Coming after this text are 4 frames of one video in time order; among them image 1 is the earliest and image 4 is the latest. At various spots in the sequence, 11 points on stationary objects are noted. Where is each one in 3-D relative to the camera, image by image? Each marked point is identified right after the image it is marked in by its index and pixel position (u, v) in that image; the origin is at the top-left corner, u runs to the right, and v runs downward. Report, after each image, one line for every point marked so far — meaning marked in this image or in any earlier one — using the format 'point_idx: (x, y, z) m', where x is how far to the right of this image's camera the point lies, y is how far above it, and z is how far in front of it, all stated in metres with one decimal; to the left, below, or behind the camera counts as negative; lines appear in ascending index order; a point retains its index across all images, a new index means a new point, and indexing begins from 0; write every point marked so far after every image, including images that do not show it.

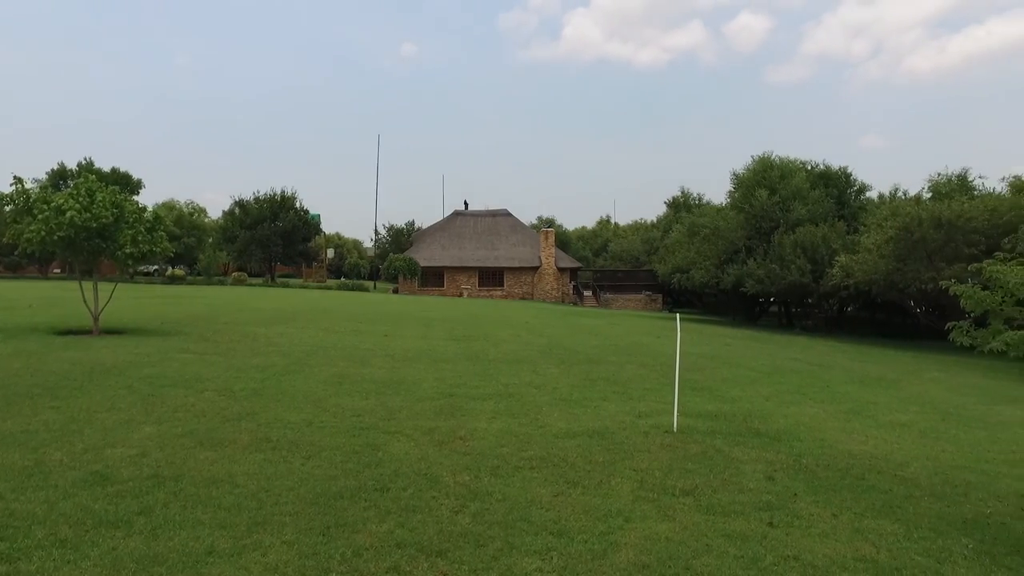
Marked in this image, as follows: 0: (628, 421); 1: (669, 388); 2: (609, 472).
0: (+1.6, -1.9, +9.8) m
1: (+3.0, -1.9, +13.2) m
2: (+1.0, -1.9, +7.3) m
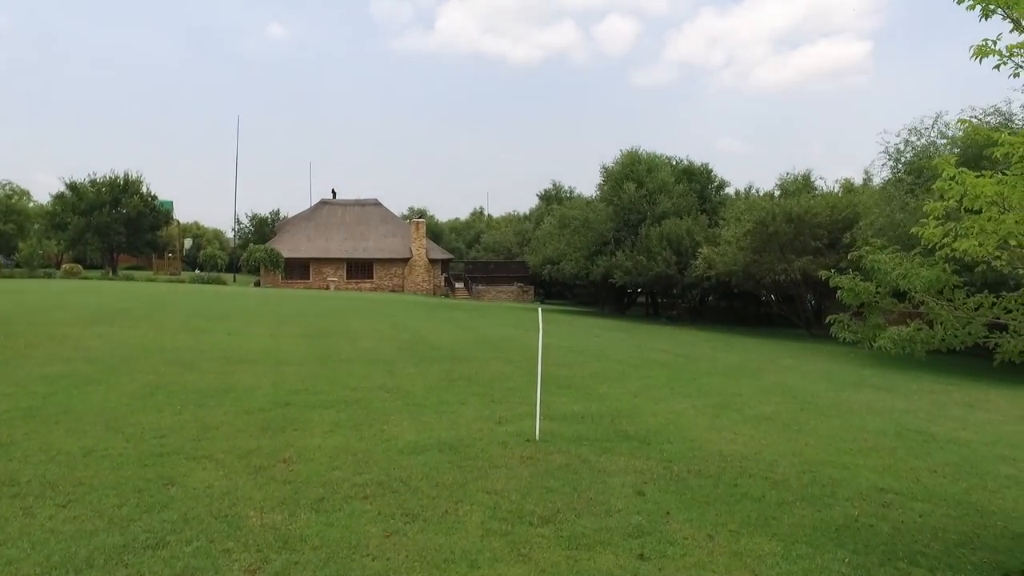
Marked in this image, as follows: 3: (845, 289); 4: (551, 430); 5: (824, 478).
0: (-0.3, -1.8, +8.8) m
1: (+0.4, -1.7, +12.4) m
2: (-0.5, -1.9, +6.2) m
3: (+2.6, 0.0, +5.5) m
4: (+0.5, -1.8, +9.0) m
5: (+3.5, -2.2, +7.9) m
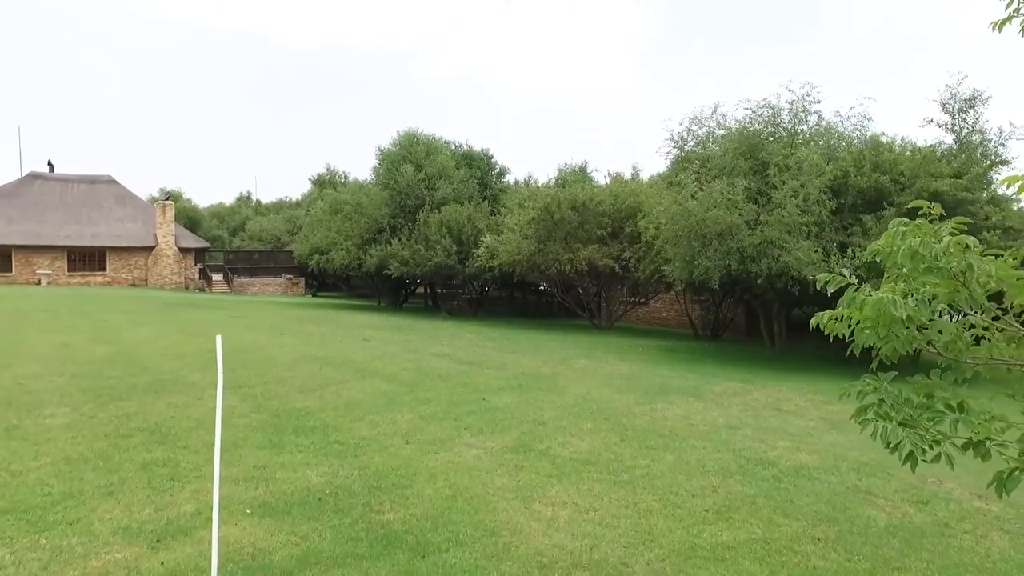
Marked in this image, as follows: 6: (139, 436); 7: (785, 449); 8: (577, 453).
0: (-2.6, -1.8, +4.6) m
1: (-3.0, -1.8, +8.3) m
2: (-2.0, -2.0, +2.1) m
3: (+1.2, -0.1, +2.3) m
4: (-1.9, -1.9, +5.0) m
5: (+1.3, -2.2, +4.9) m
6: (-4.2, -1.7, +7.8) m
7: (+3.9, -2.3, +10.0) m
8: (+0.8, -2.1, +8.8) m
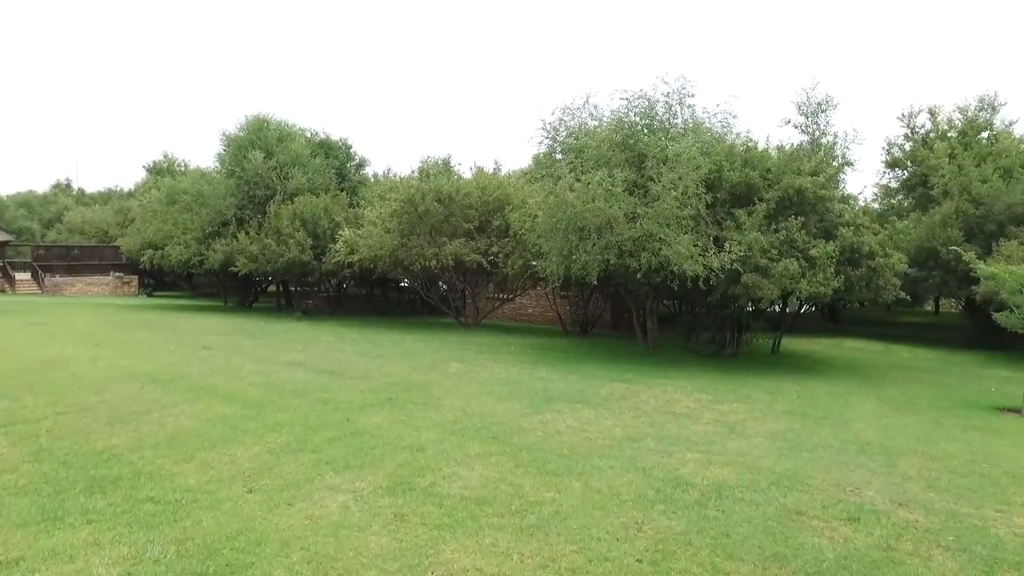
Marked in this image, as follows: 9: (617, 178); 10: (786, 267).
0: (-3.0, -1.9, +2.4) m
1: (-4.1, -1.8, +5.9) m
2: (-1.8, -2.0, +0.1) m
3: (+1.2, -0.1, +0.9) m
4: (-2.3, -1.9, +3.0) m
5: (+0.9, -2.2, +3.5) m
6: (-5.1, -1.8, +5.2) m
7: (+2.4, -2.2, +9.0) m
8: (-0.4, -2.0, +7.2) m
9: (+2.9, +3.1, +19.5) m
10: (+7.3, +0.5, +18.6) m
